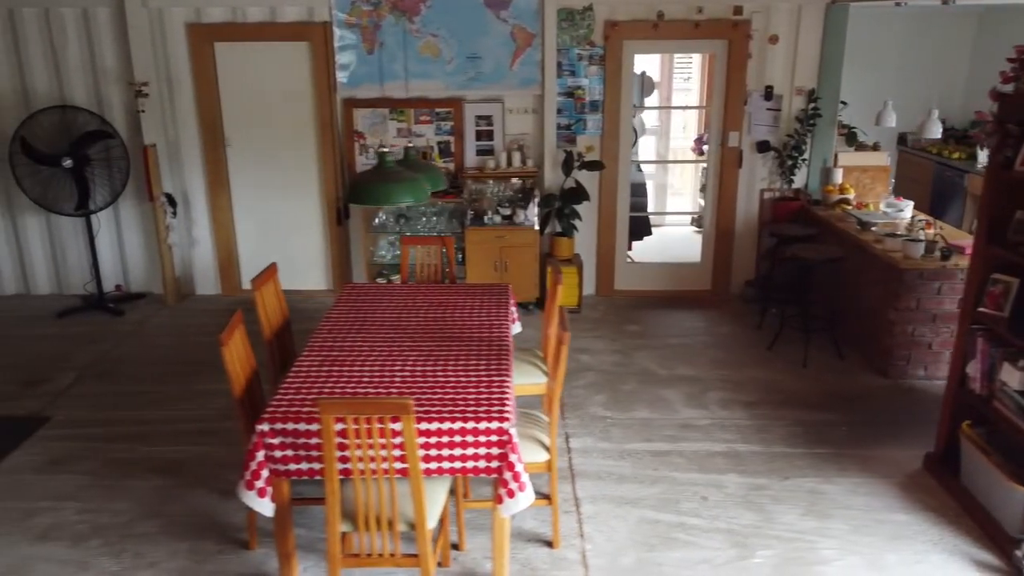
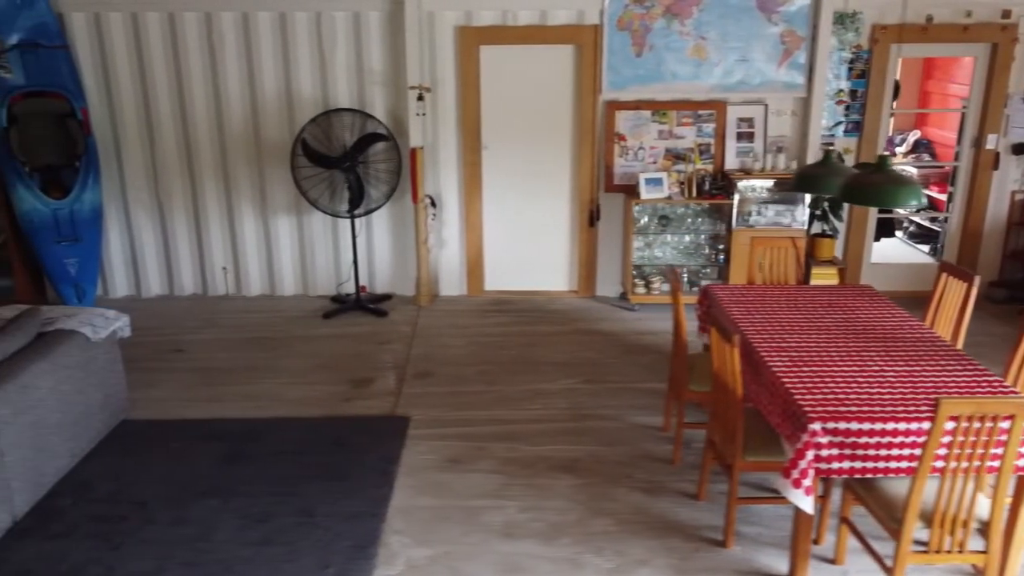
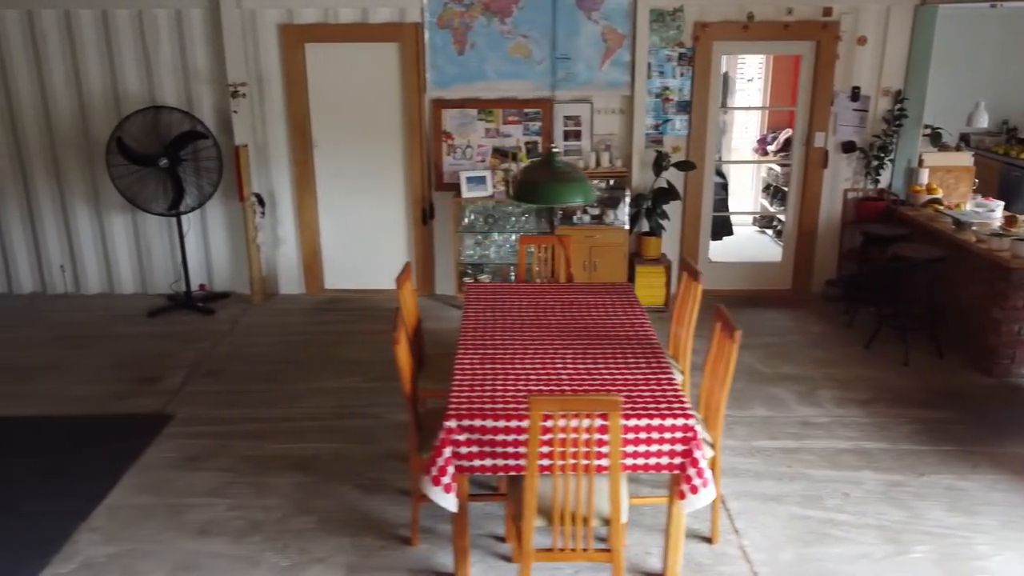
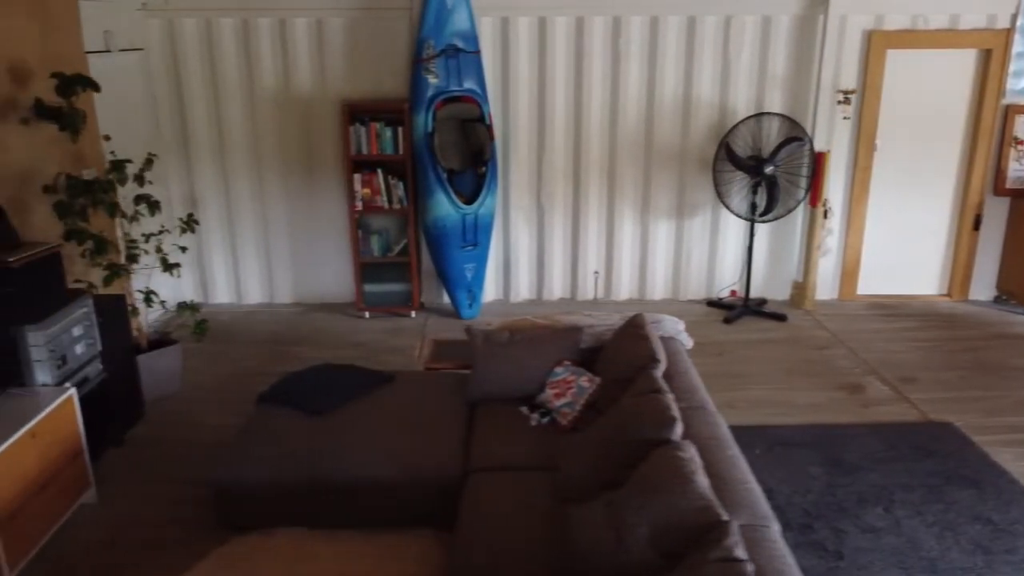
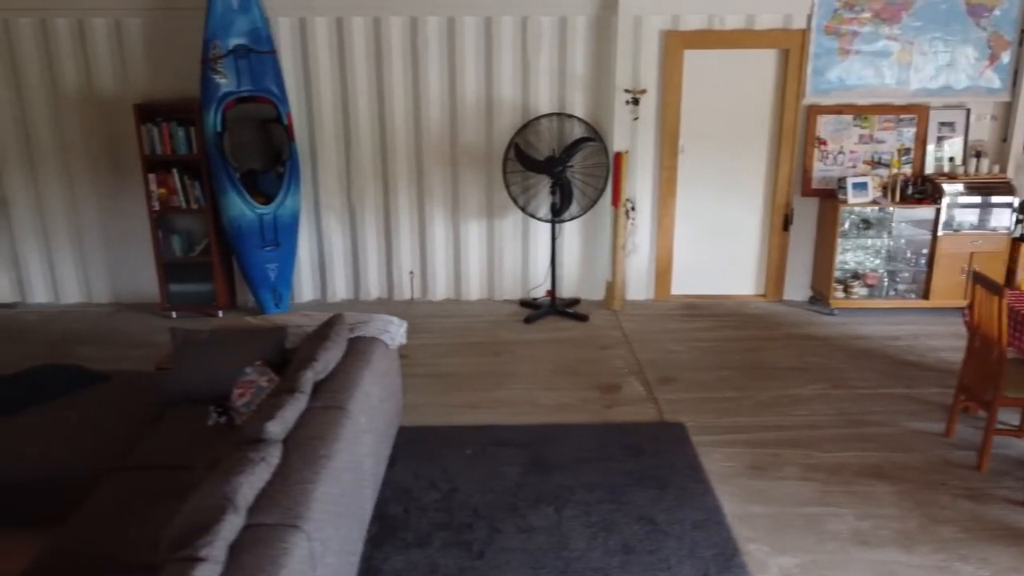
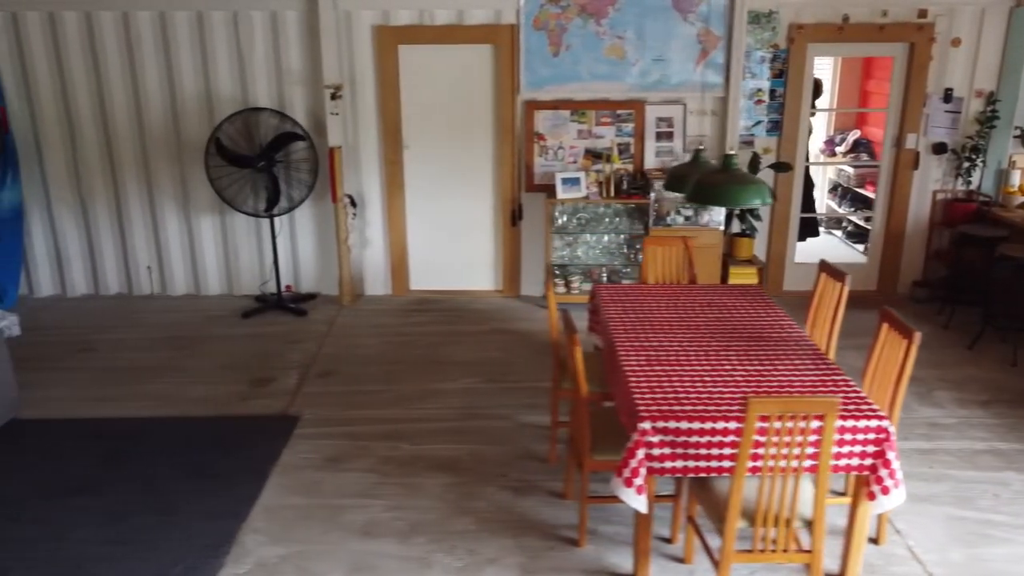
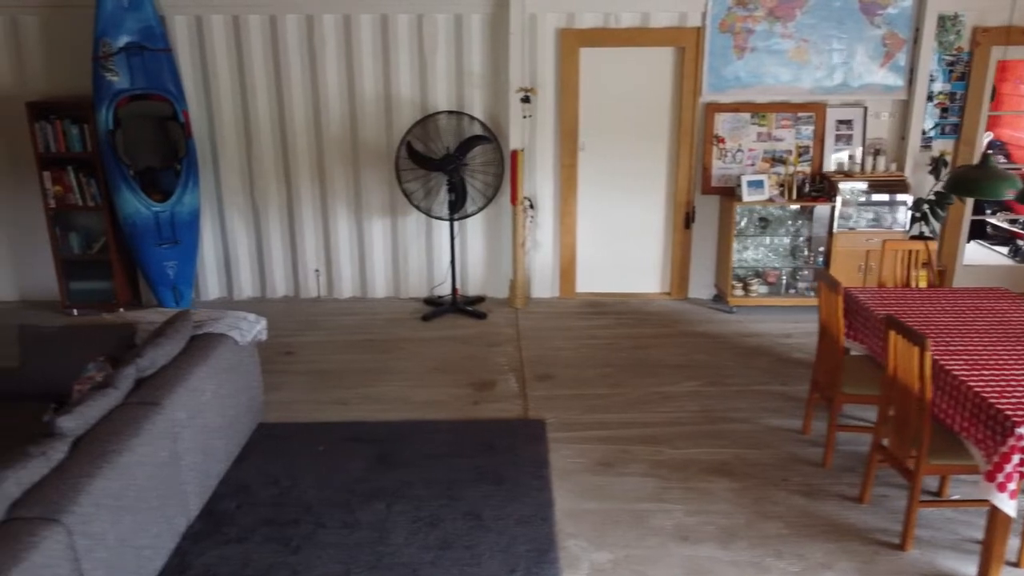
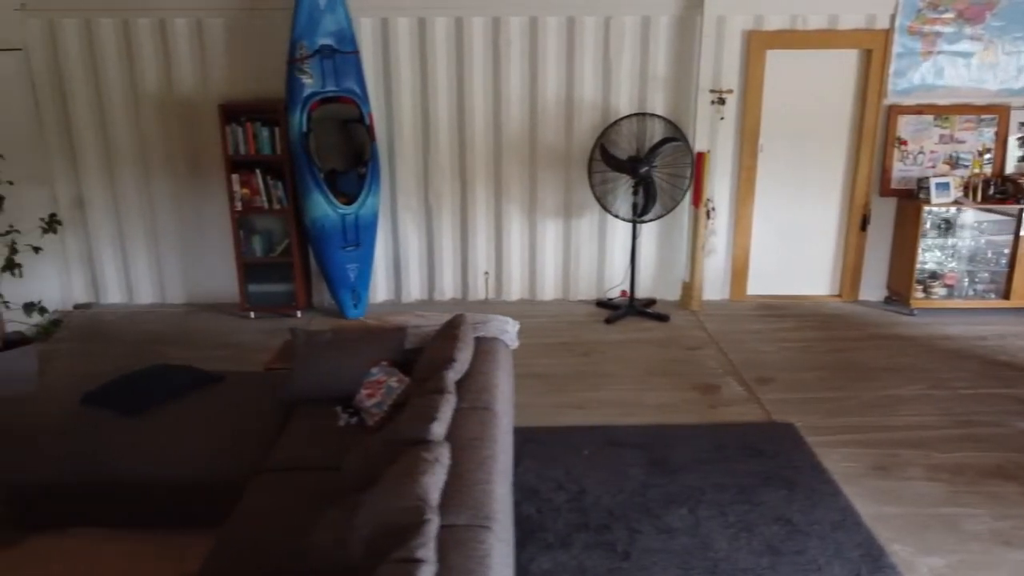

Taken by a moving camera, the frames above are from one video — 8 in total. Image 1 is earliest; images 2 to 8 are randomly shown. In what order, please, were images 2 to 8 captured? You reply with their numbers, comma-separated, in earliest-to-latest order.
3, 6, 2, 7, 5, 8, 4
